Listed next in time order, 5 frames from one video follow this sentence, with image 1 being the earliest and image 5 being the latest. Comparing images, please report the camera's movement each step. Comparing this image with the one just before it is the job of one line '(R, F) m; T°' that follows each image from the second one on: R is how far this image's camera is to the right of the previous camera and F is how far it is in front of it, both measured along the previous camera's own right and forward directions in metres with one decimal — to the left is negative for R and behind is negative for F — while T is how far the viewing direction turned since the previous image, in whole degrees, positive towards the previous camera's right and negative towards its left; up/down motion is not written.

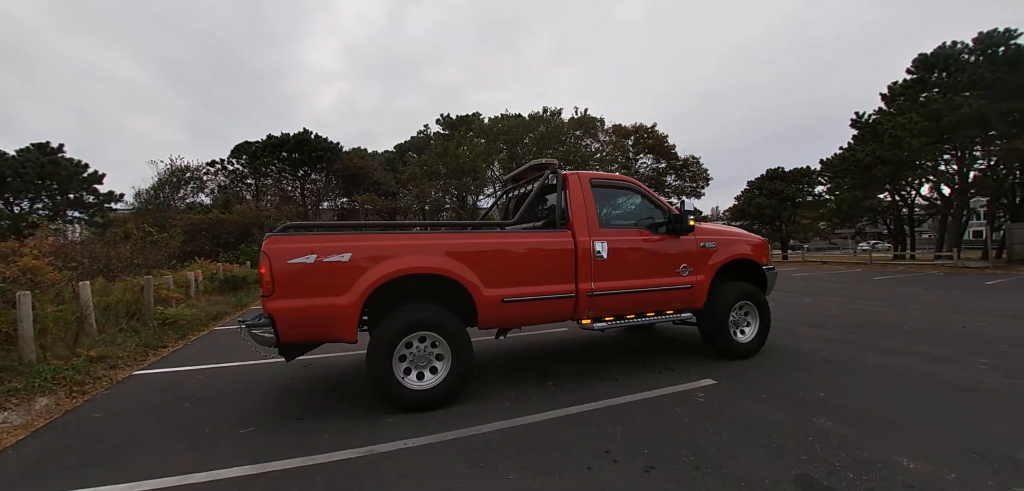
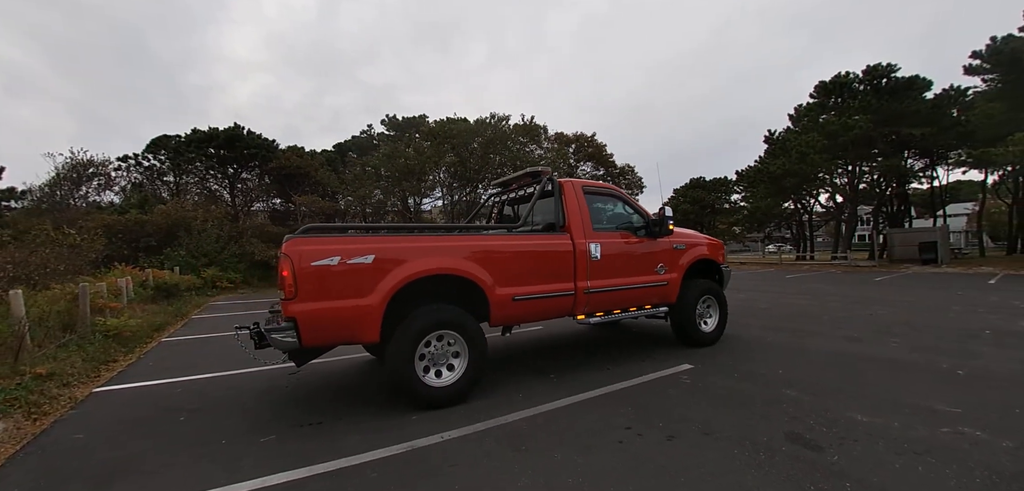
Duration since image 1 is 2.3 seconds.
(-0.7, -0.2) m; +9°
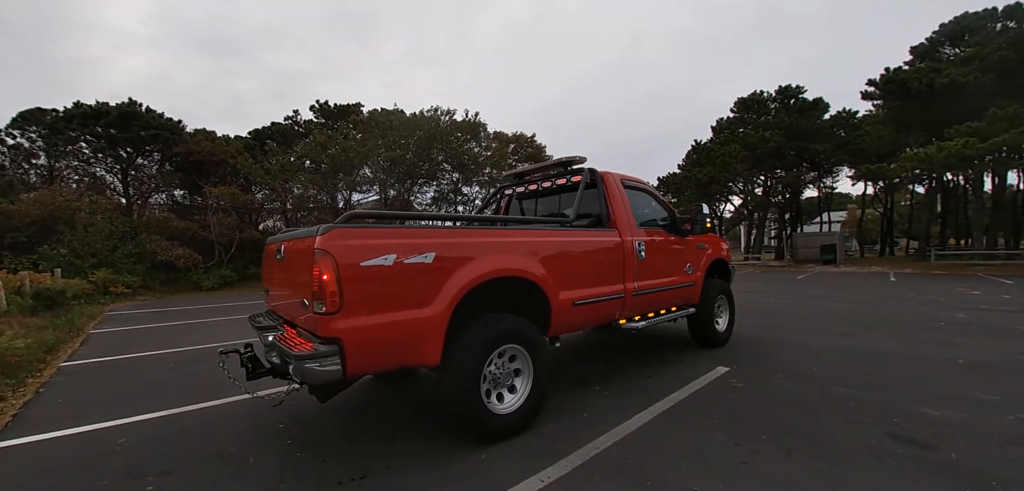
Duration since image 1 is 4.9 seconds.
(-1.1, +0.6) m; +10°
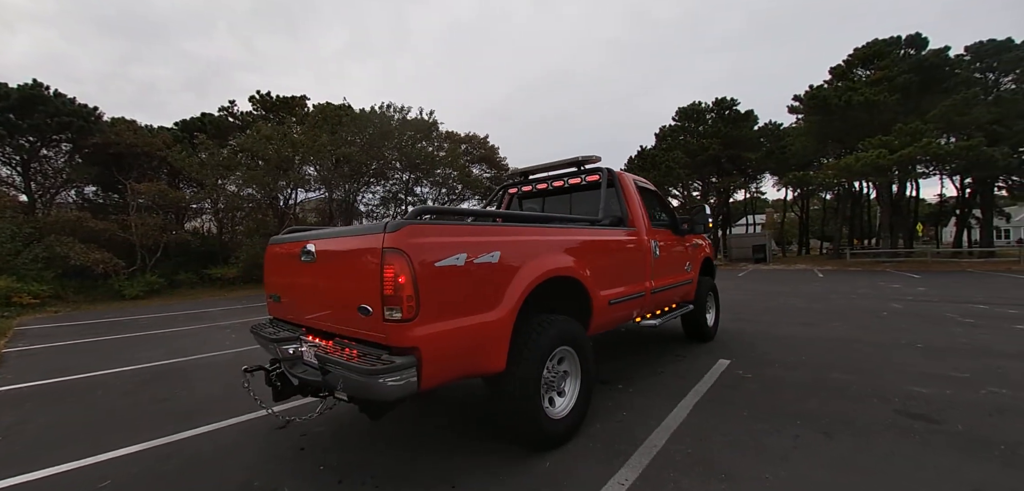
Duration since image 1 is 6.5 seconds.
(-0.7, +0.1) m; +8°
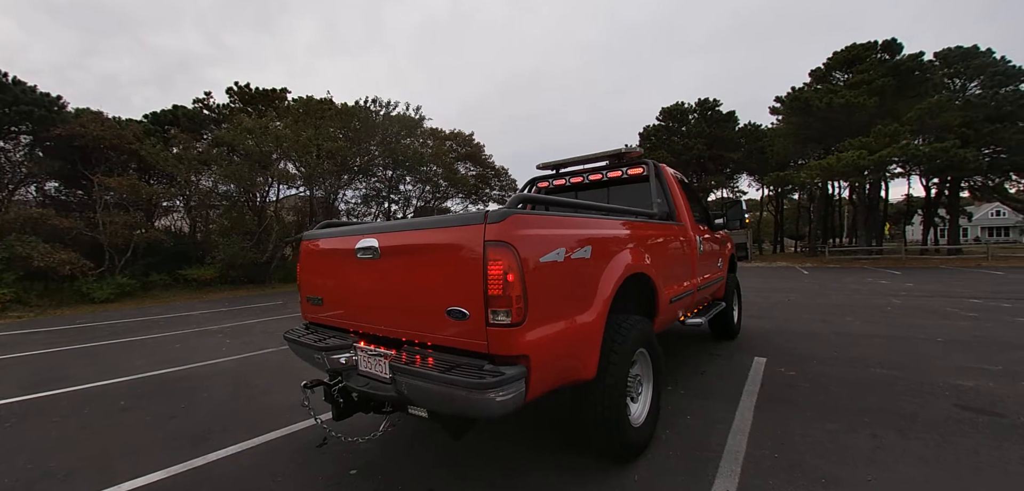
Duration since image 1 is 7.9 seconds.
(-0.6, +0.2) m; +3°
